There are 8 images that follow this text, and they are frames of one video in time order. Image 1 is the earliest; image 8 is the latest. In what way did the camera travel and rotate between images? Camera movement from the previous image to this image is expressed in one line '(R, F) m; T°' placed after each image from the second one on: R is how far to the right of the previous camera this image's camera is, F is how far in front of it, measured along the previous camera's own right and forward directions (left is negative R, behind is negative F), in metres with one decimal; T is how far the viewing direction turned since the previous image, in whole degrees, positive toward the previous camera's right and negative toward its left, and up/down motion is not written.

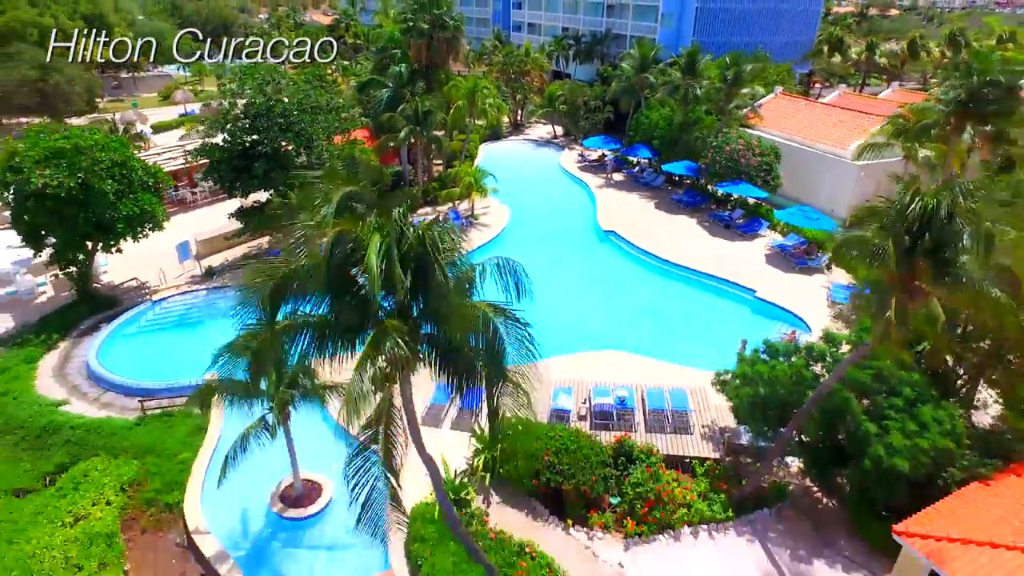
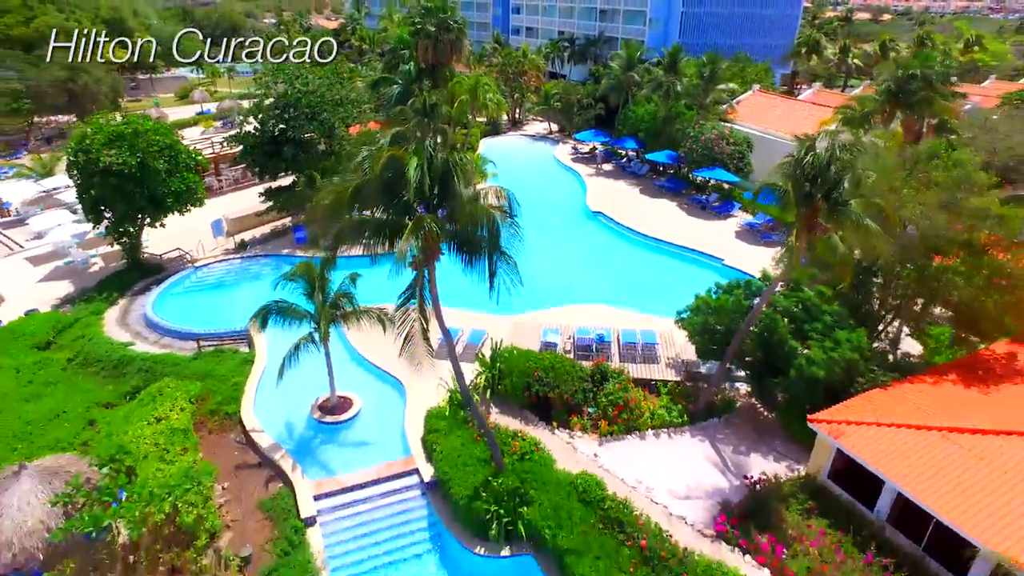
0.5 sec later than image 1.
(+0.1, -3.4) m; 0°
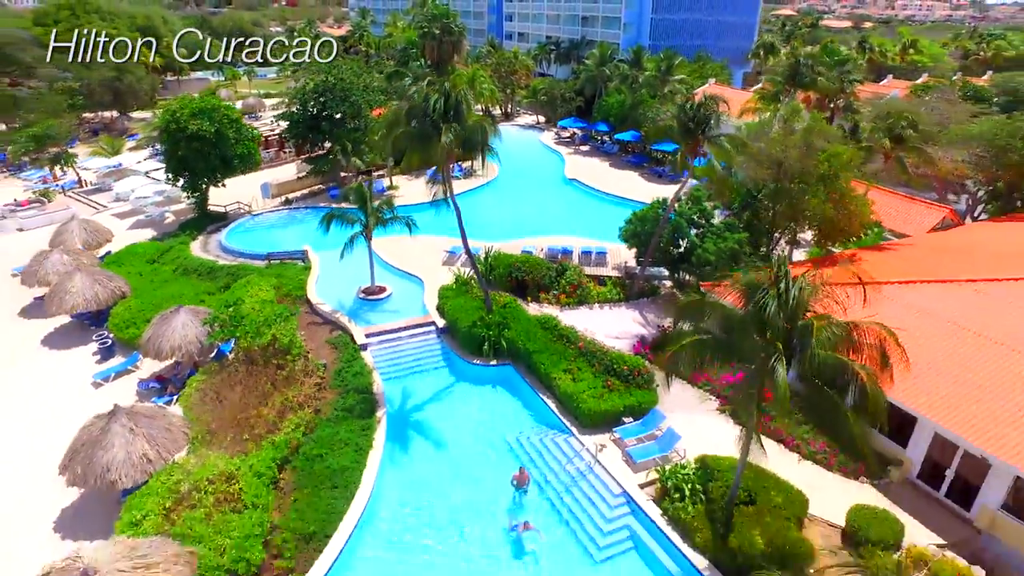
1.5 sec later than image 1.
(+0.5, -7.4) m; 0°
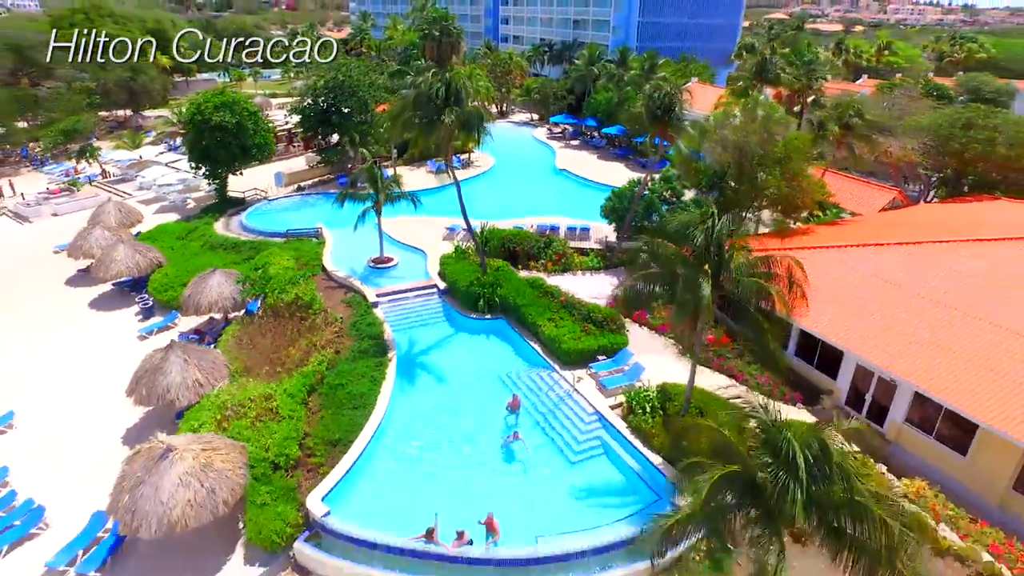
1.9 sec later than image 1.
(+0.3, -3.3) m; 0°
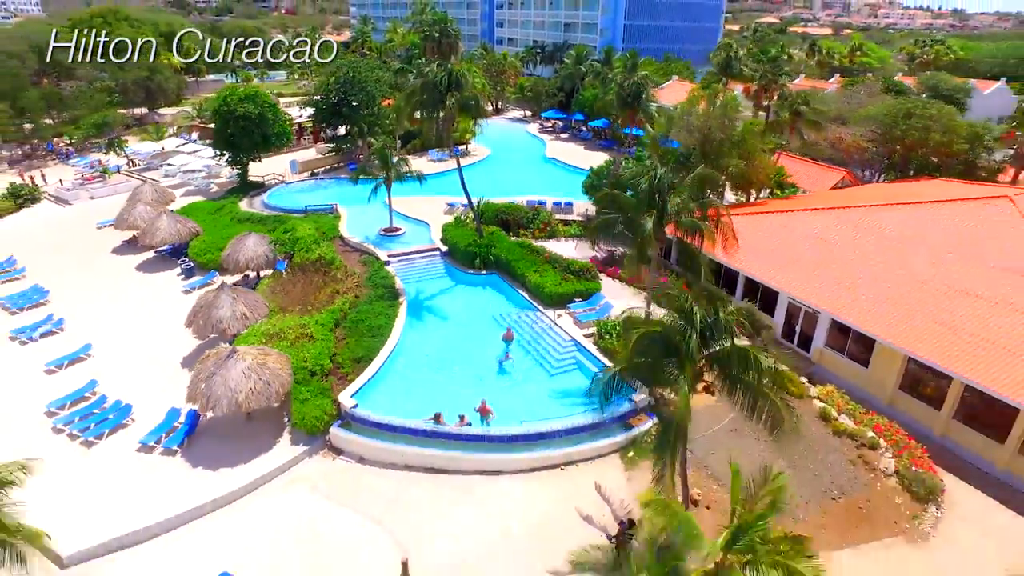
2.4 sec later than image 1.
(+0.3, -4.2) m; 0°
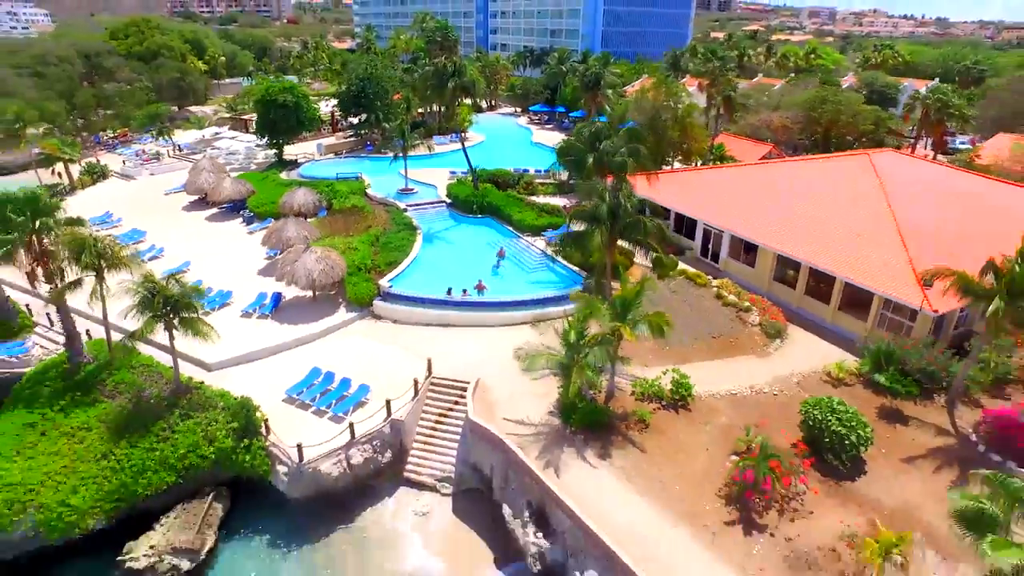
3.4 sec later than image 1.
(+0.5, -8.7) m; 0°
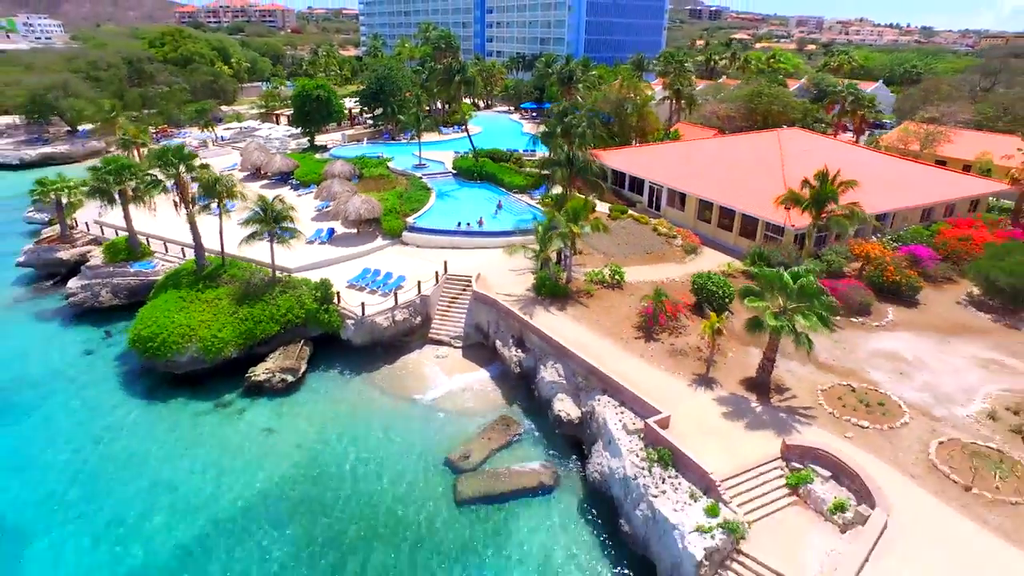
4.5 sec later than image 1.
(+0.4, -10.3) m; 0°
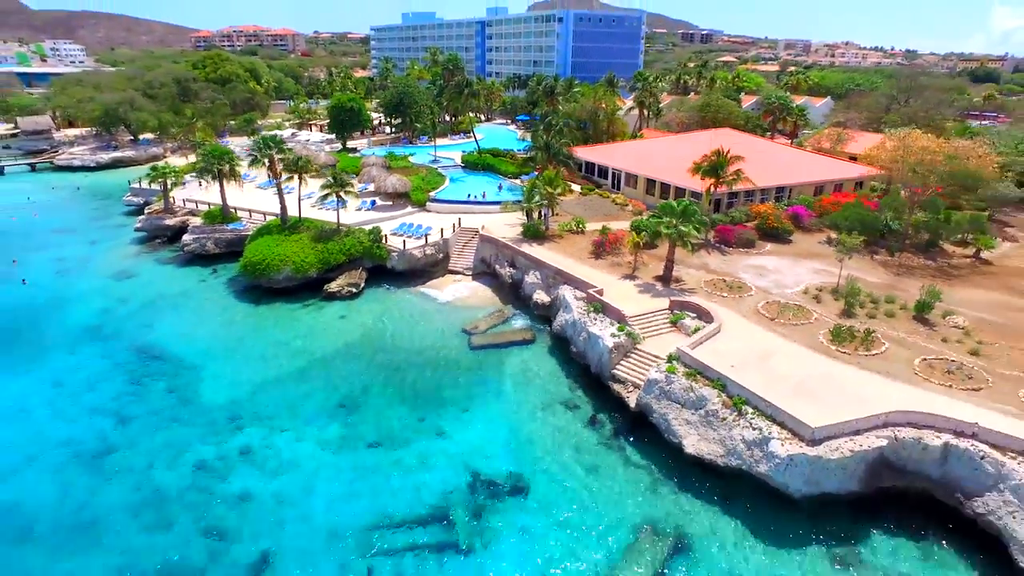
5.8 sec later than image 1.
(+0.3, -13.1) m; 0°
